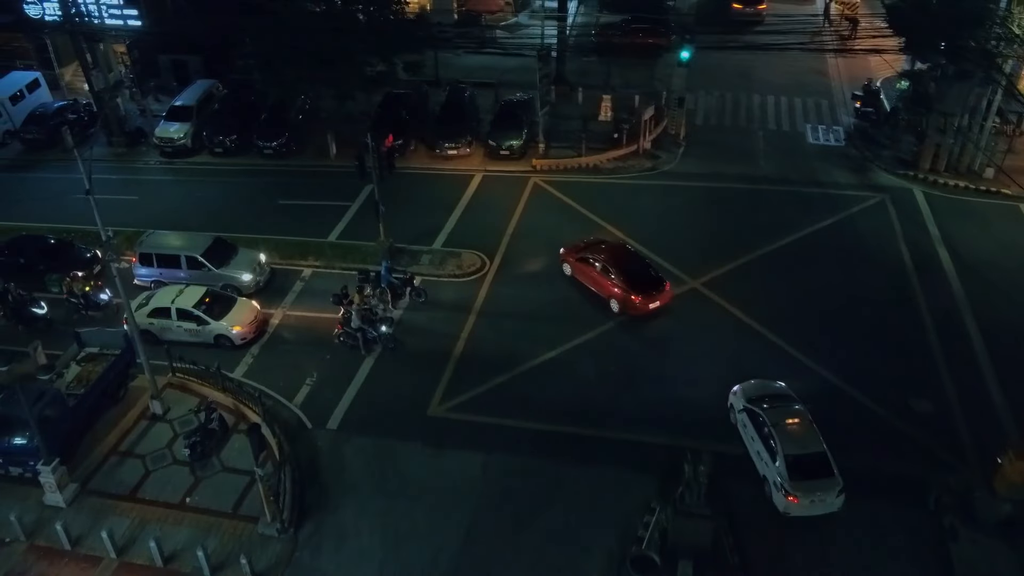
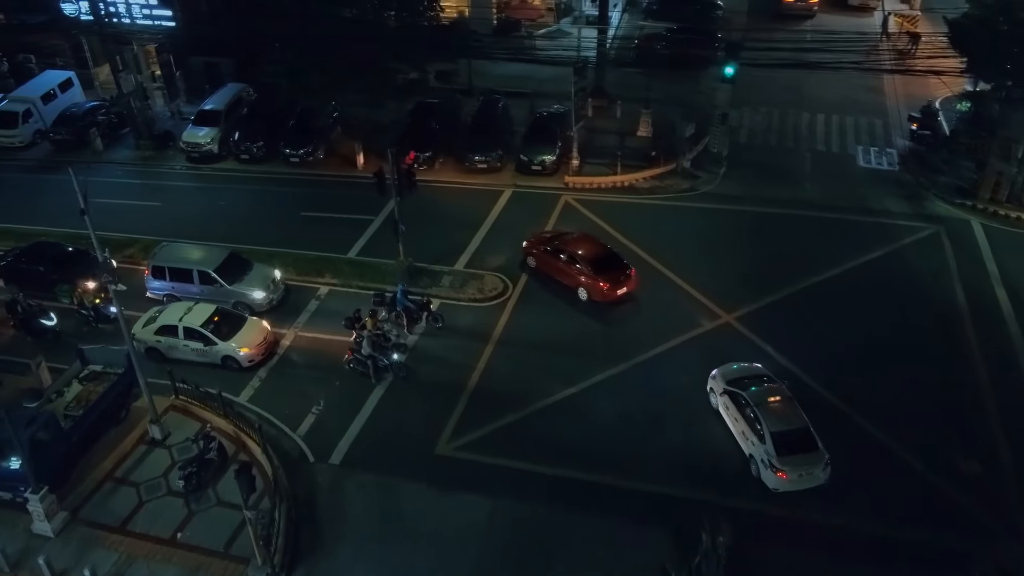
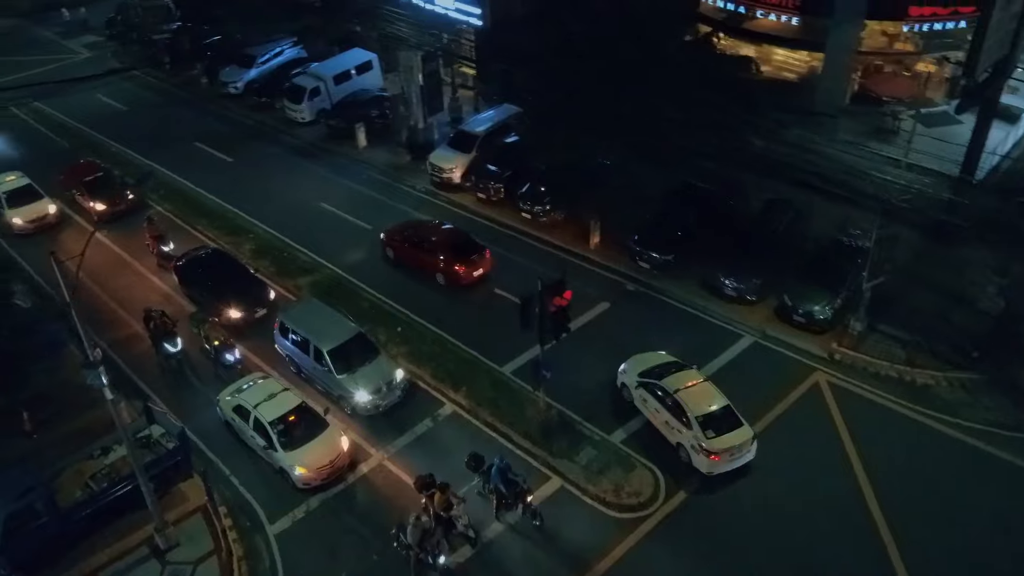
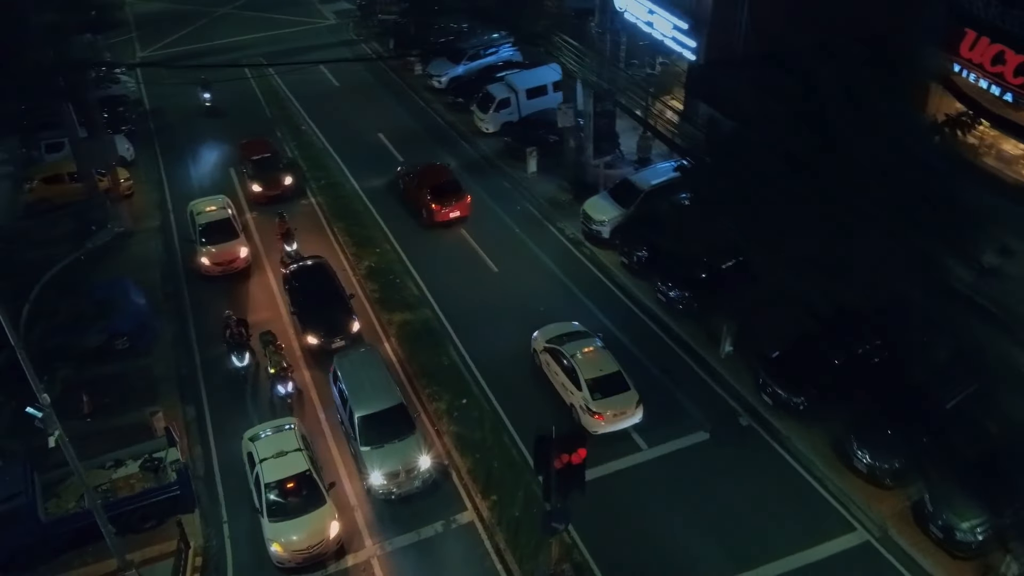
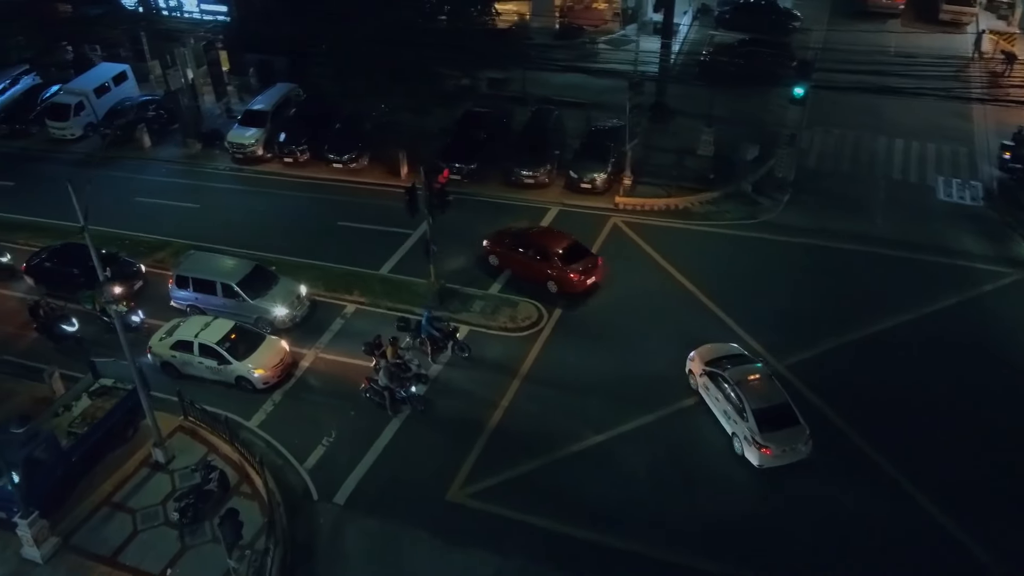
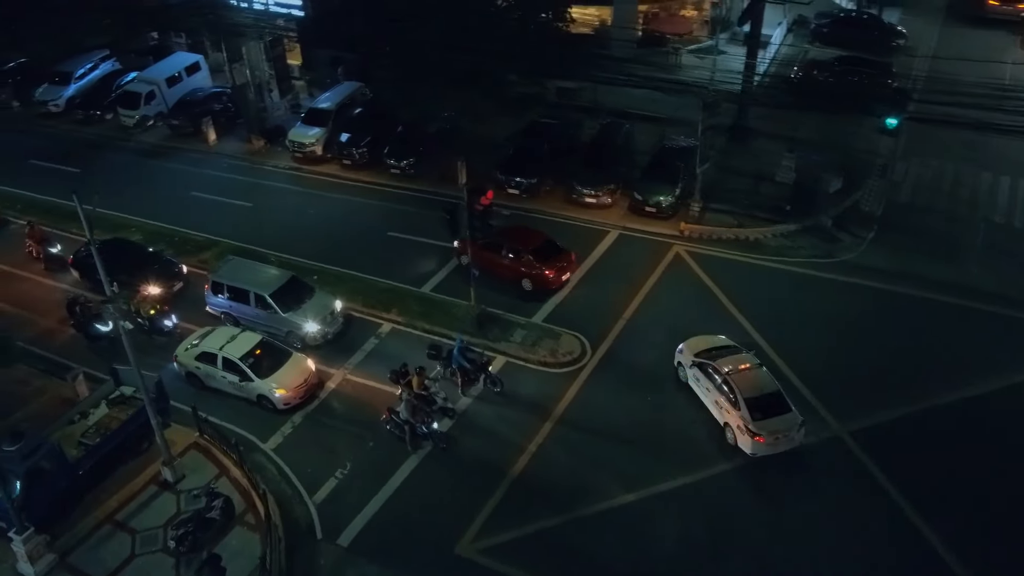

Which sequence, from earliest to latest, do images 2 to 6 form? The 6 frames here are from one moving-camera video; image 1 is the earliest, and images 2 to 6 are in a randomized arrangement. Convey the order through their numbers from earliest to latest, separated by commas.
2, 5, 6, 3, 4
